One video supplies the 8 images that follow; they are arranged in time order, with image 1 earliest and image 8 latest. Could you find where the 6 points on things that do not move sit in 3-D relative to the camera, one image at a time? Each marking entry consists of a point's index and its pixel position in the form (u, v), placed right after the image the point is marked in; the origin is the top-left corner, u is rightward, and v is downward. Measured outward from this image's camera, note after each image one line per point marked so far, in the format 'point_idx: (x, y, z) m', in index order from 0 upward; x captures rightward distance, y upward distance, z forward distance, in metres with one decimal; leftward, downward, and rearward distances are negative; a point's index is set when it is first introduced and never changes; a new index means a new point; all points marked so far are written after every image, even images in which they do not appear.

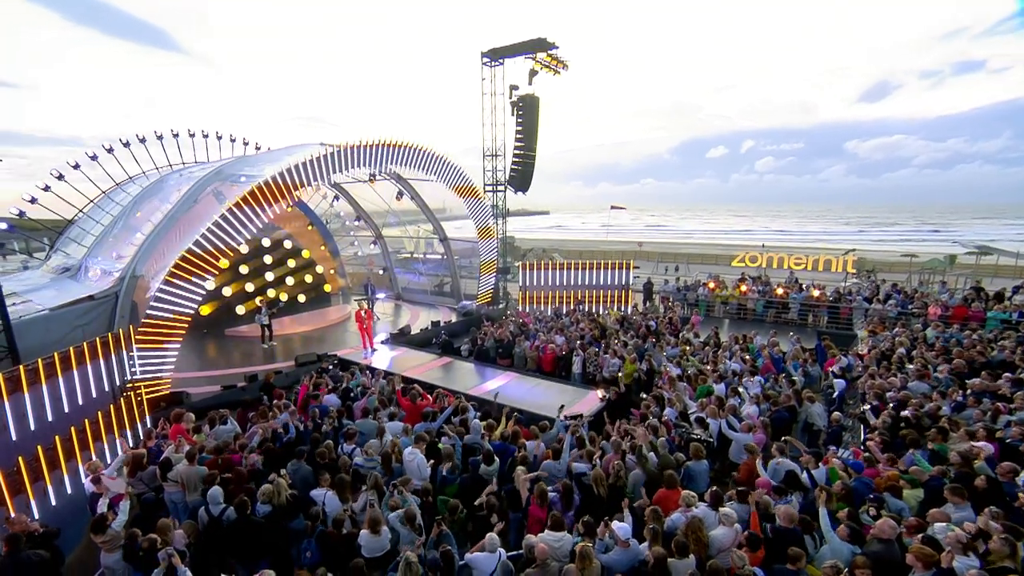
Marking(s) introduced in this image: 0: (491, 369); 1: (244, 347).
0: (-0.4, -2.0, +14.3) m
1: (-8.4, -1.7, +16.6) m
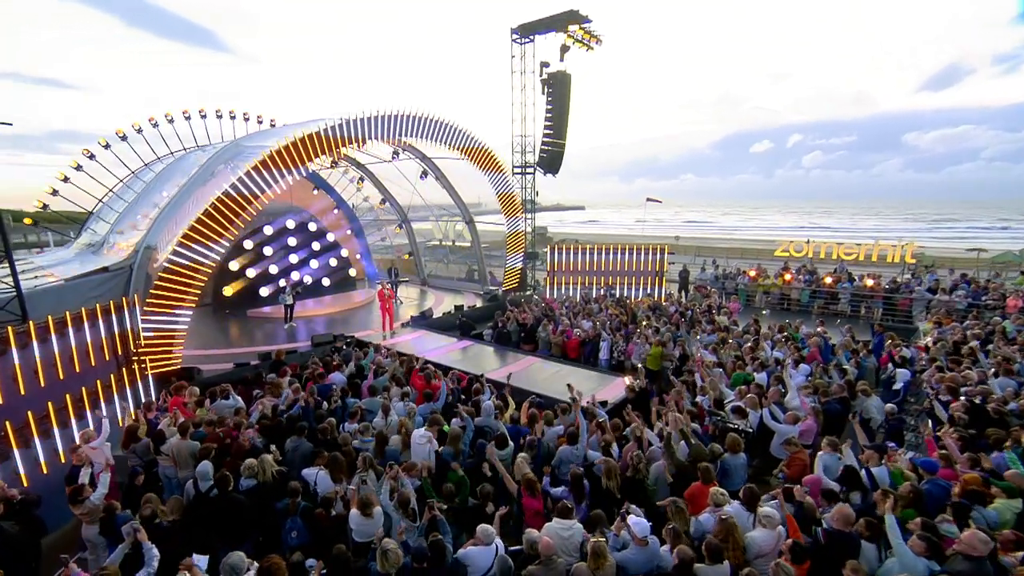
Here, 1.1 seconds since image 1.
0: (+0.2, -1.6, +13.5) m
1: (-7.7, -1.1, +16.4) m
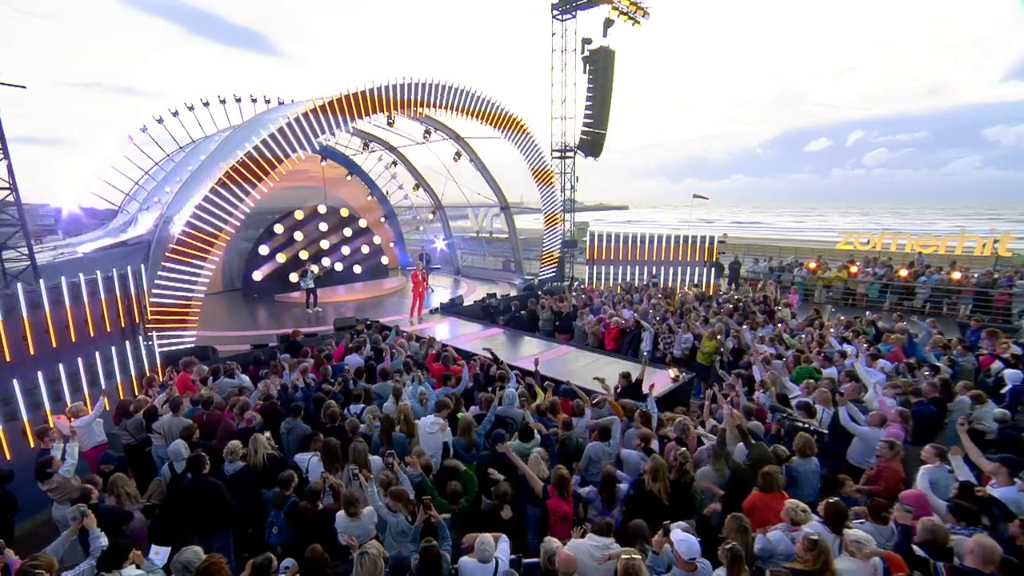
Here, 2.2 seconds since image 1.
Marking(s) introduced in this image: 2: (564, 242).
0: (+0.9, -1.3, +12.5) m
1: (-6.6, -0.6, +15.9) m
2: (+1.9, +1.8, +18.5) m
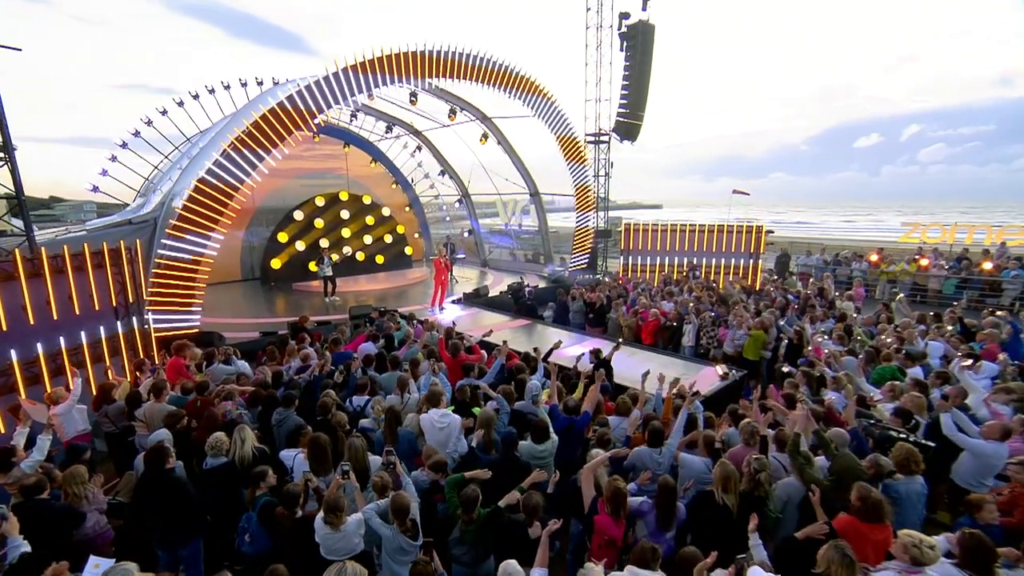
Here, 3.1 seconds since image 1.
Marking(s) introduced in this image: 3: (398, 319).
0: (+1.5, -1.1, +11.4) m
1: (-5.8, -0.3, +15.3) m
2: (+2.8, +2.0, +17.4) m
3: (-2.3, -0.6, +10.9) m
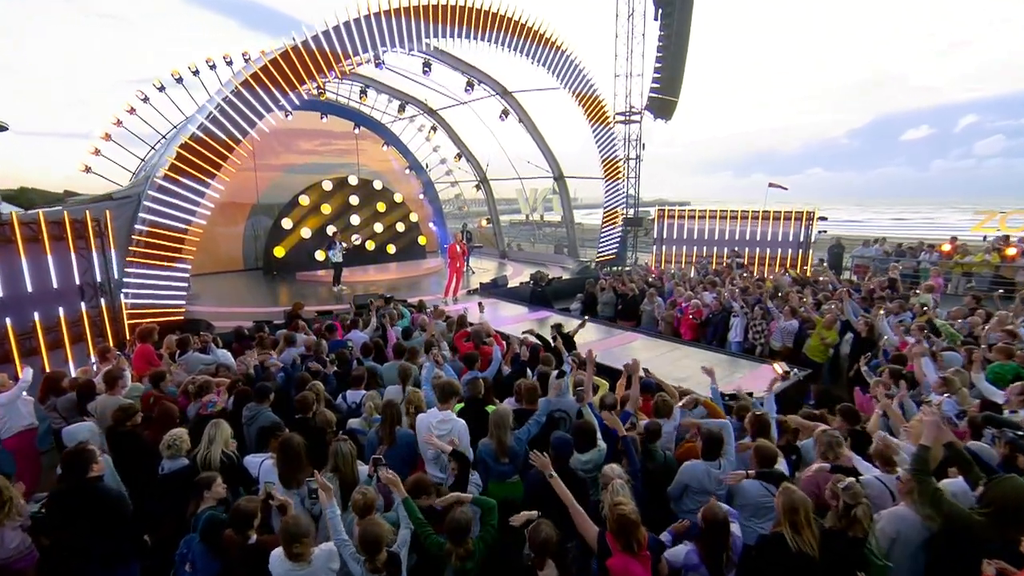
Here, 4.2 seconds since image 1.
0: (+1.9, -0.8, +10.2) m
1: (-5.3, 0.0, +14.3) m
2: (+3.5, +2.2, +16.1) m
3: (-1.9, -0.4, +9.8) m
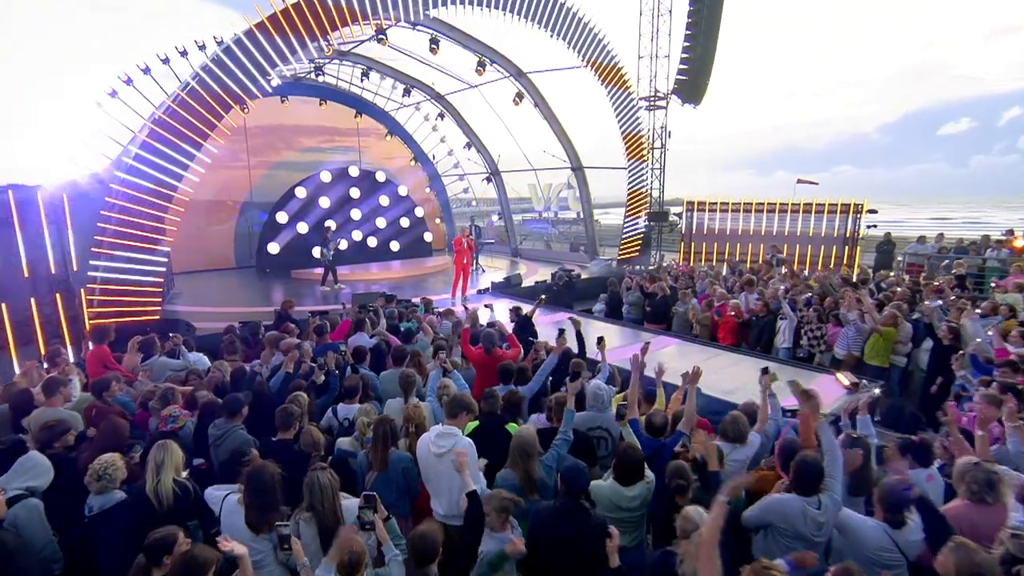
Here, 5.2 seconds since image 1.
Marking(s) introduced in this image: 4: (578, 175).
0: (+2.2, -0.8, +9.1) m
1: (-5.0, 0.0, +13.3) m
2: (+3.8, +2.1, +15.0) m
3: (-1.7, -0.3, +8.8) m
4: (+2.2, +3.7, +18.4) m
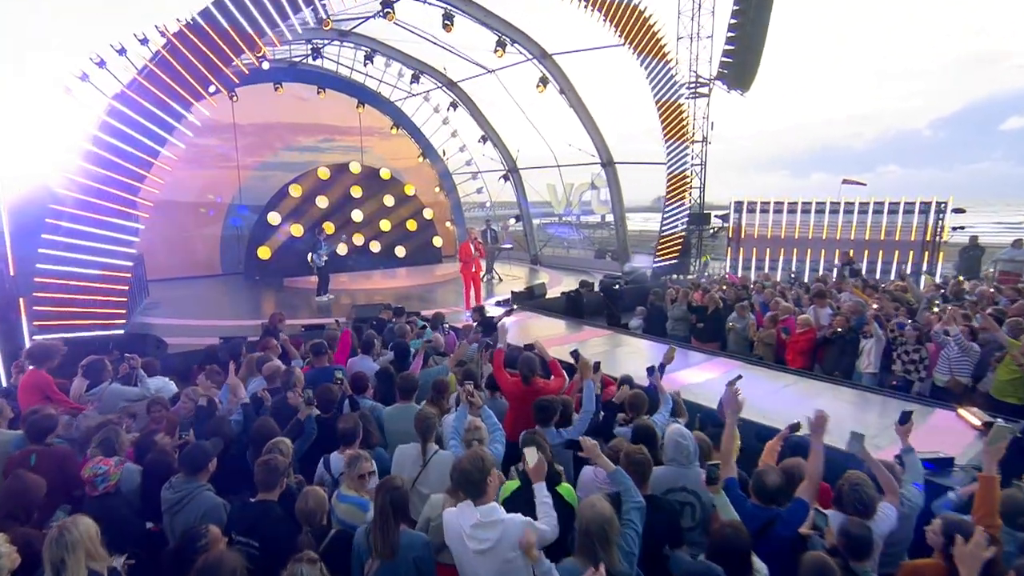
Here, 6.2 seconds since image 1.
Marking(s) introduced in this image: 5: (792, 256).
0: (+2.6, -1.0, +7.7) m
1: (-4.6, -0.2, +11.9) m
2: (+4.2, +1.9, +13.7) m
3: (-1.2, -0.5, +7.4) m
4: (+2.6, +3.4, +17.1) m
5: (+9.6, +1.0, +17.5) m
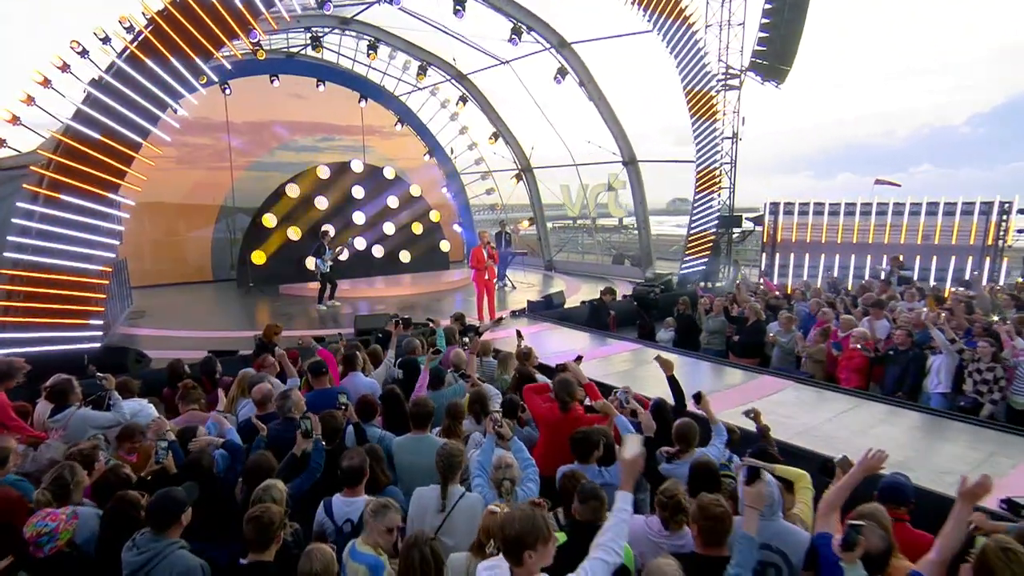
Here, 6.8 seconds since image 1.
0: (+2.9, -1.1, +6.9) m
1: (-4.3, -0.4, +11.1) m
2: (+4.5, +1.7, +12.9) m
3: (-1.0, -0.6, +6.6) m
4: (+2.9, +3.2, +16.3) m
5: (+9.8, +0.8, +16.8) m
